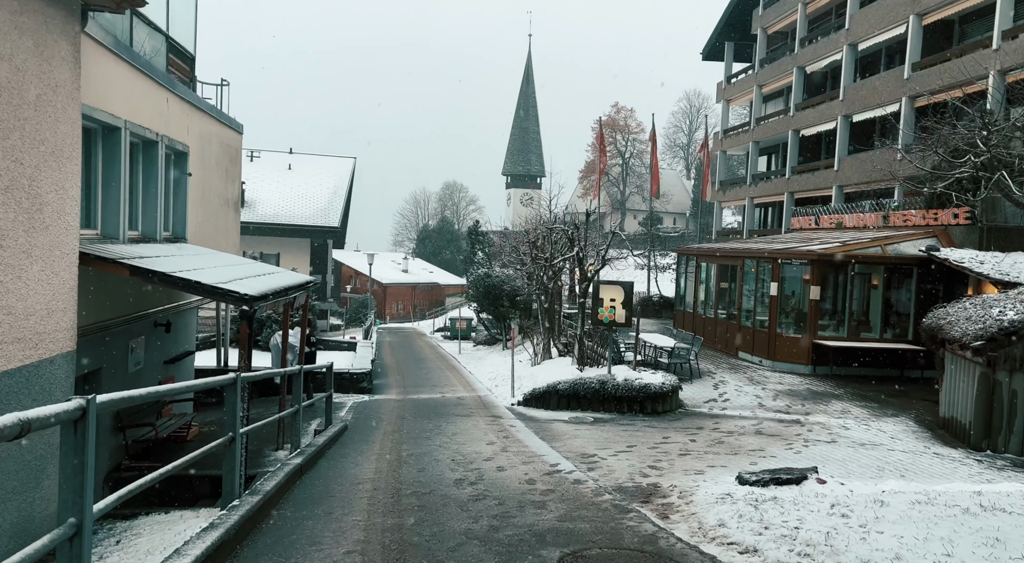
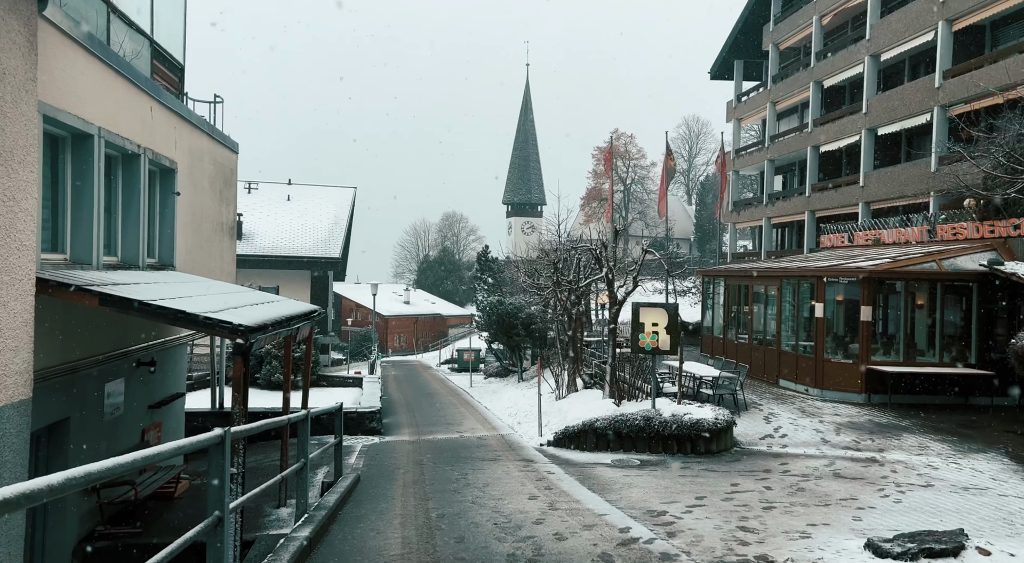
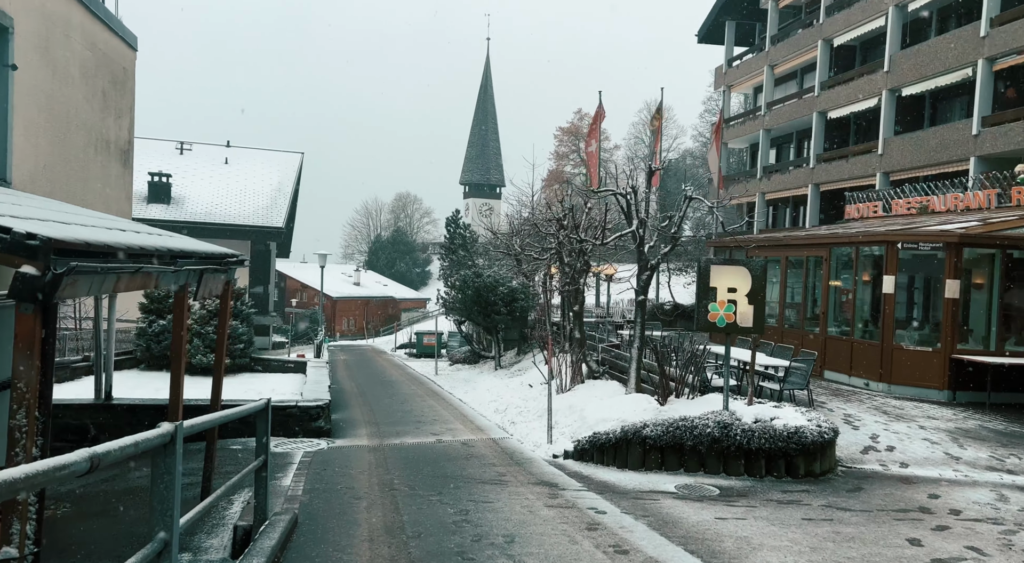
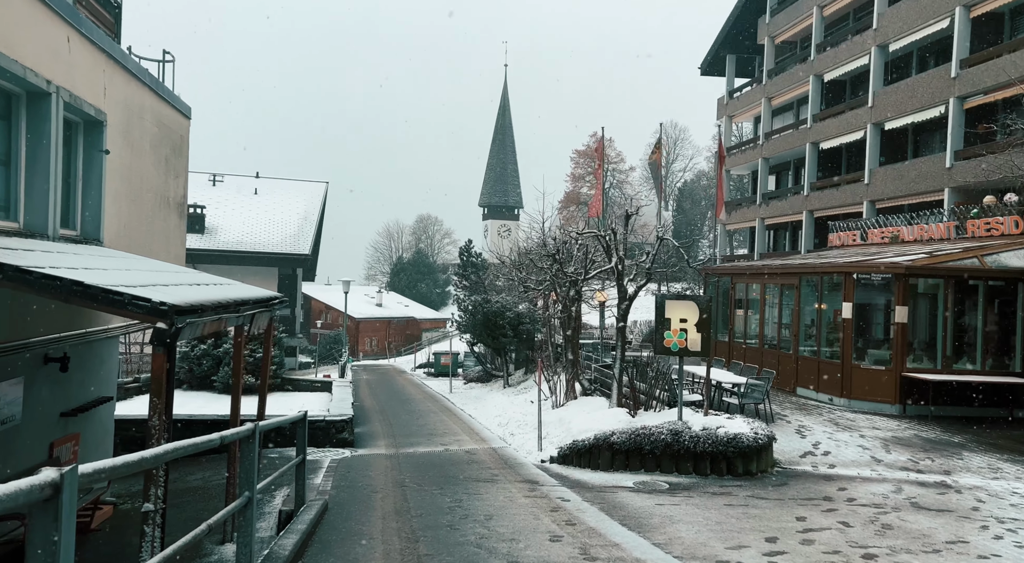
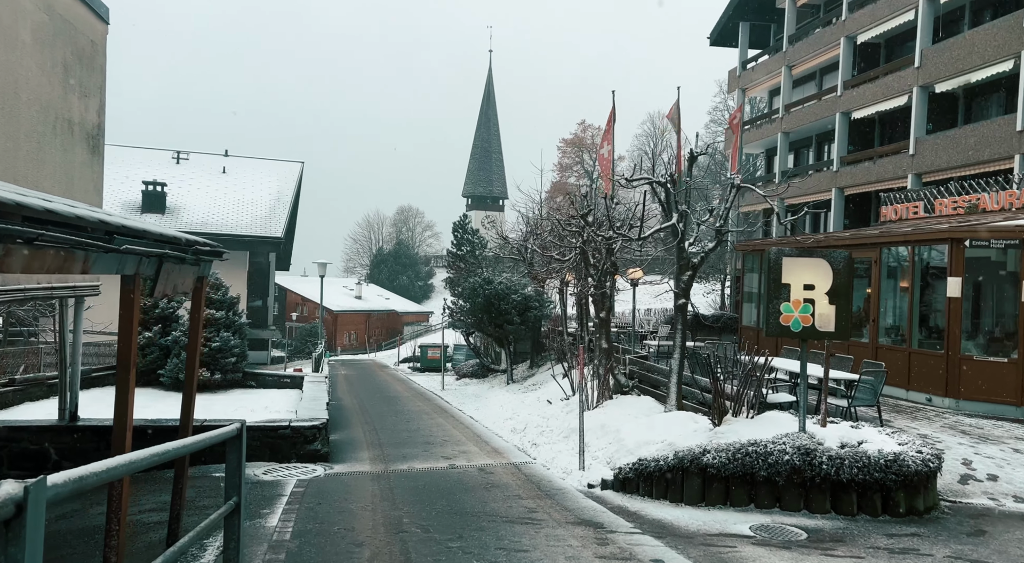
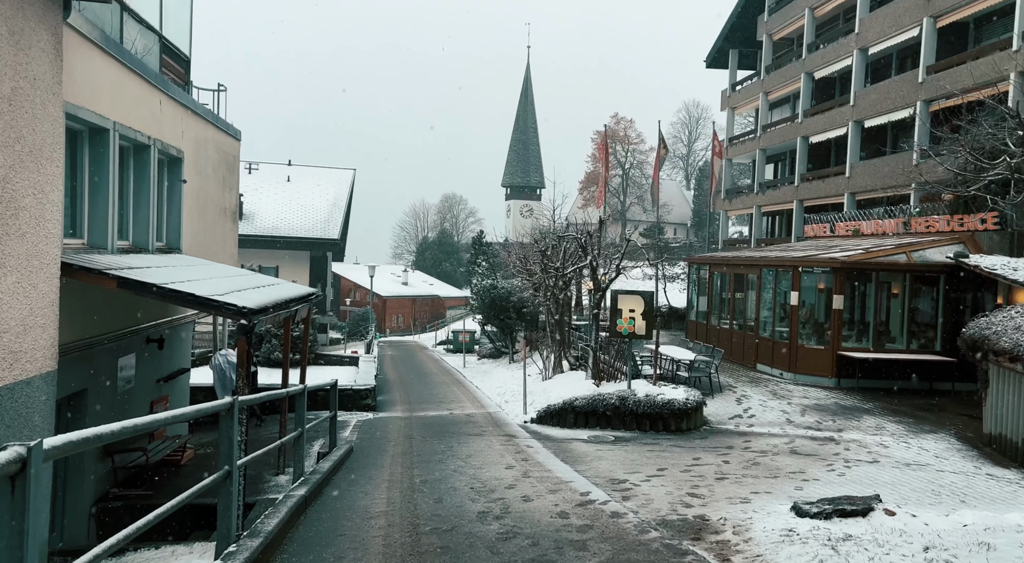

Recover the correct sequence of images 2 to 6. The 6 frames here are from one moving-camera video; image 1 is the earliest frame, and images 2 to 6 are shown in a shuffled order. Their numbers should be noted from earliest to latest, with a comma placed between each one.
6, 2, 4, 3, 5
